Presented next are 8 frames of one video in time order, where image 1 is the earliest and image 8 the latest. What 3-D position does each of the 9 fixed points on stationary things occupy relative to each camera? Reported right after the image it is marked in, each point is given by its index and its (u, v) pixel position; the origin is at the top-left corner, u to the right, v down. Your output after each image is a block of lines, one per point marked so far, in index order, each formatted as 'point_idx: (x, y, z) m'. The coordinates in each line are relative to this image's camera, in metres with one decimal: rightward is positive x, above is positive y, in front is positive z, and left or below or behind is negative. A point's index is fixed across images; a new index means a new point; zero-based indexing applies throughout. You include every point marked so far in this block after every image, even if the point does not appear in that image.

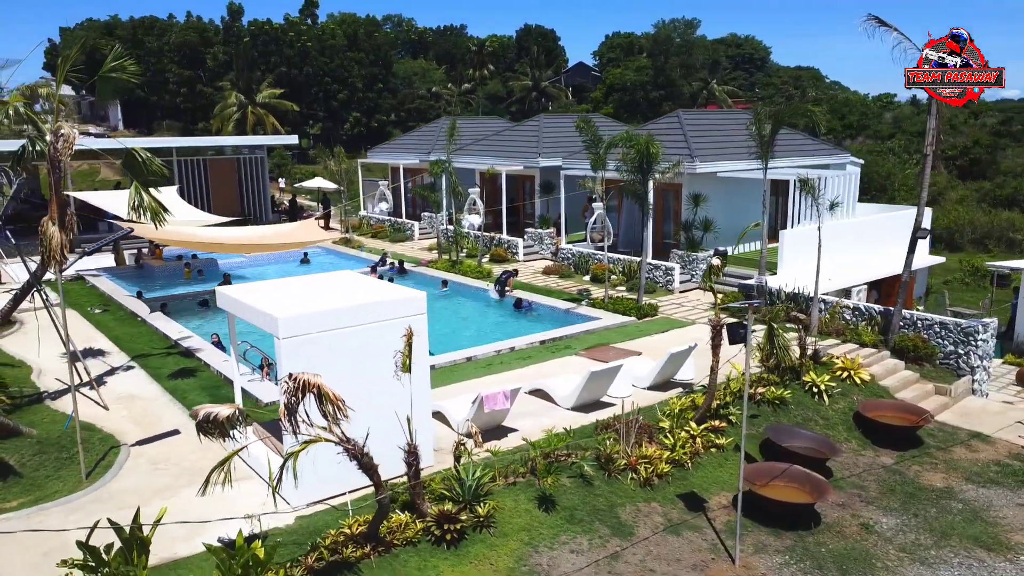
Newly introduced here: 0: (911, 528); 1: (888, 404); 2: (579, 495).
0: (+5.0, -3.0, +9.9) m
1: (+6.1, -1.9, +13.0) m
2: (+0.8, -2.5, +9.7) m
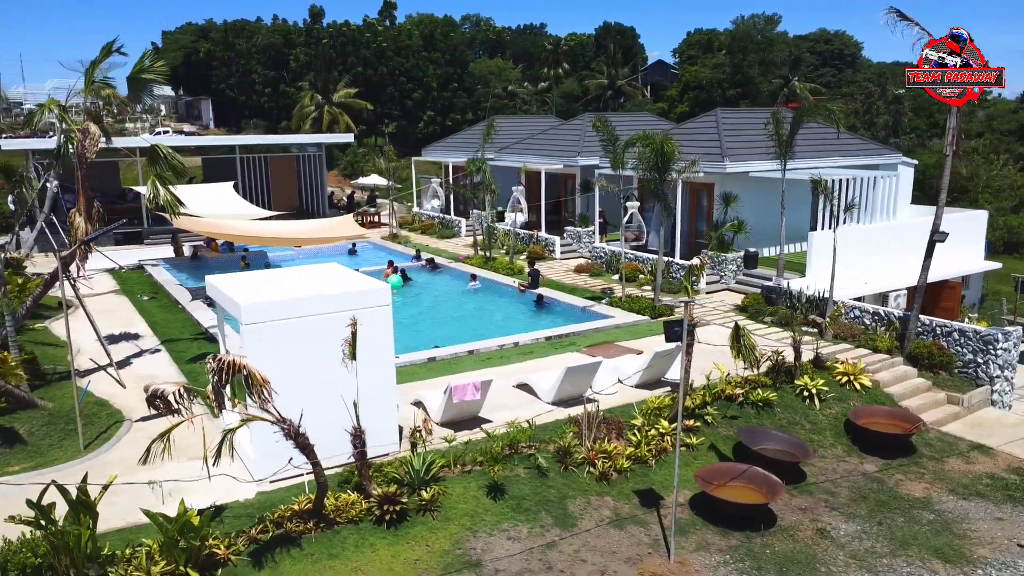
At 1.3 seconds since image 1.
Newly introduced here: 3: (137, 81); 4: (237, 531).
0: (+4.4, -3.1, +9.7) m
1: (+5.9, -2.0, +12.7) m
2: (+0.2, -2.5, +9.9) m
3: (-7.1, +3.9, +14.7) m
4: (-3.0, -2.6, +8.5) m
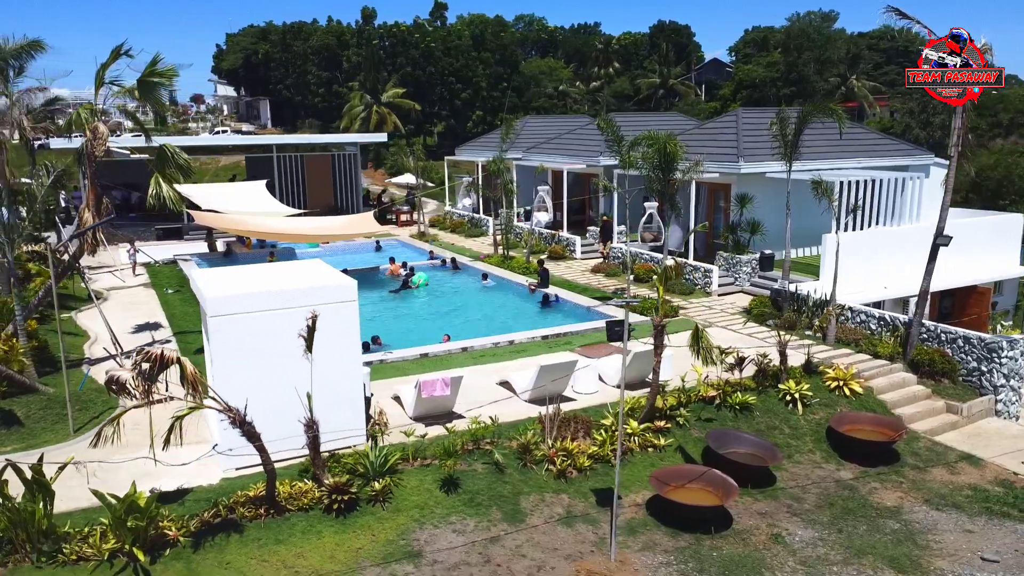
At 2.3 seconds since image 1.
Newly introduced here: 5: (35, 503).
0: (+3.8, -3.1, +9.6) m
1: (+5.5, -2.0, +12.5) m
2: (-0.3, -2.5, +10.1) m
3: (-7.2, +4.0, +15.4) m
4: (-3.6, -2.6, +8.9) m
5: (-4.9, -2.2, +8.1) m
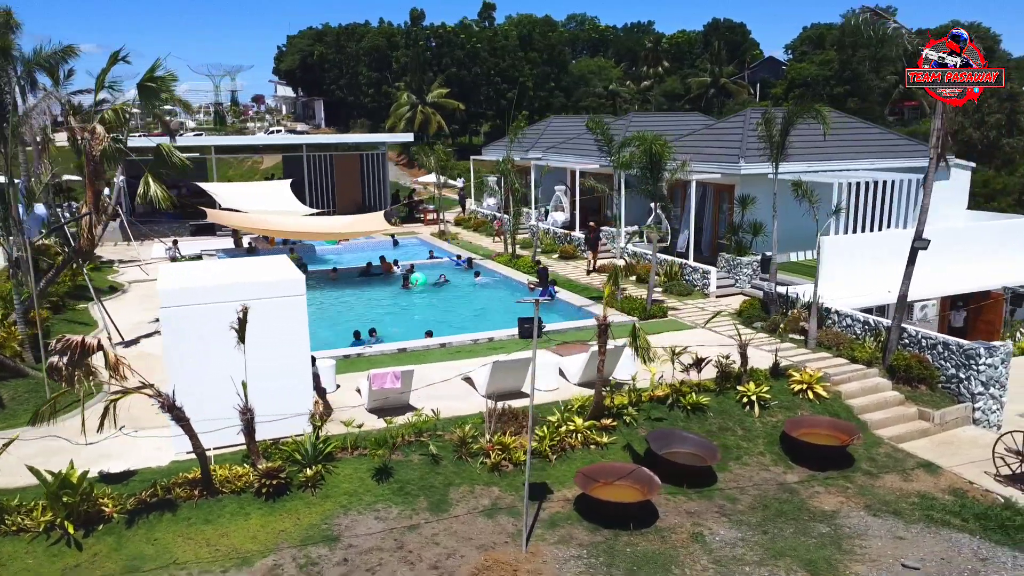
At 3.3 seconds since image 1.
0: (+2.9, -3.1, +9.6) m
1: (+4.8, -2.1, +12.4) m
2: (-1.2, -2.4, +10.4) m
3: (-7.6, +4.1, +16.2) m
4: (-4.6, -2.5, +9.5) m
5: (-5.9, -2.1, +8.7) m
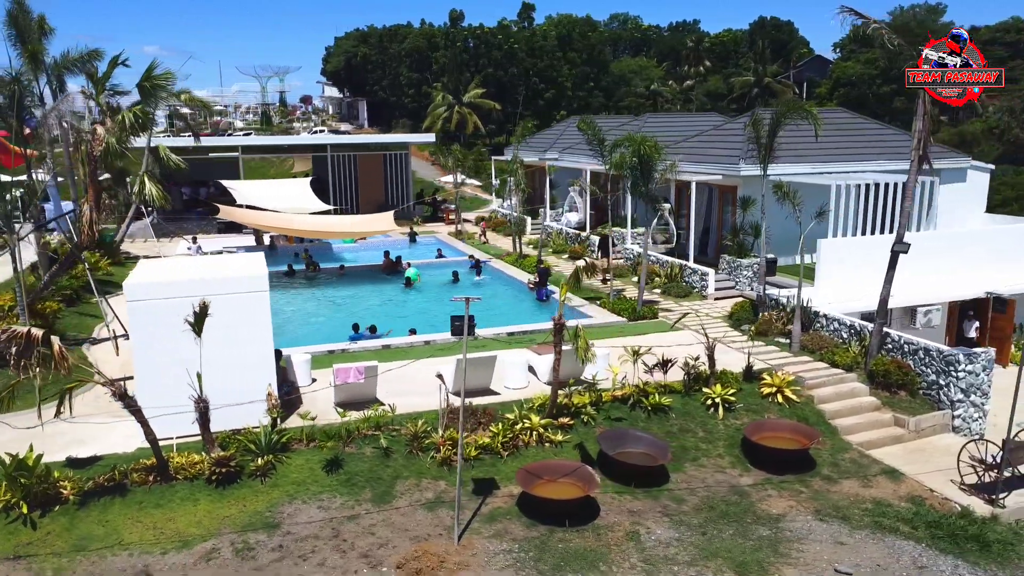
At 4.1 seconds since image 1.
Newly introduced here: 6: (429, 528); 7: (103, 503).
0: (+2.1, -3.1, +9.7) m
1: (+4.2, -2.1, +12.3) m
2: (-1.9, -2.4, +10.7) m
3: (-7.9, +4.2, +16.9) m
4: (-5.4, -2.4, +10.0) m
5: (-6.7, -2.0, +9.3) m
6: (-1.0, -2.9, +9.6) m
7: (-5.0, -2.6, +9.6) m
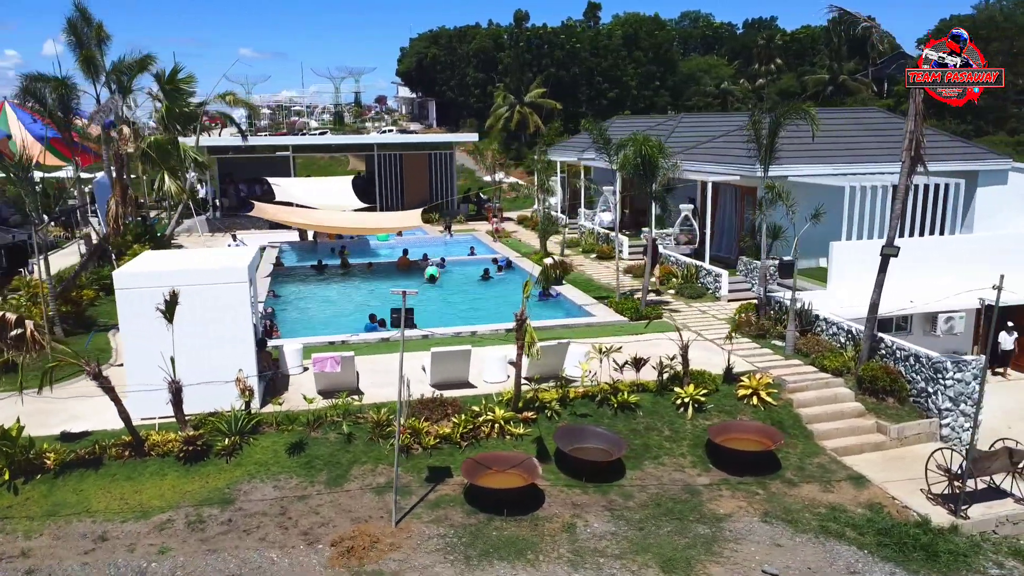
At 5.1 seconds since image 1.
0: (+1.3, -3.1, +9.8) m
1: (+3.7, -2.2, +12.3) m
2: (-2.6, -2.3, +11.3) m
3: (-7.8, +4.4, +17.9) m
4: (-6.1, -2.2, +10.9) m
5: (-7.5, -1.8, +10.3) m
6: (-1.8, -2.9, +10.0) m
7: (-5.7, -2.5, +10.4) m
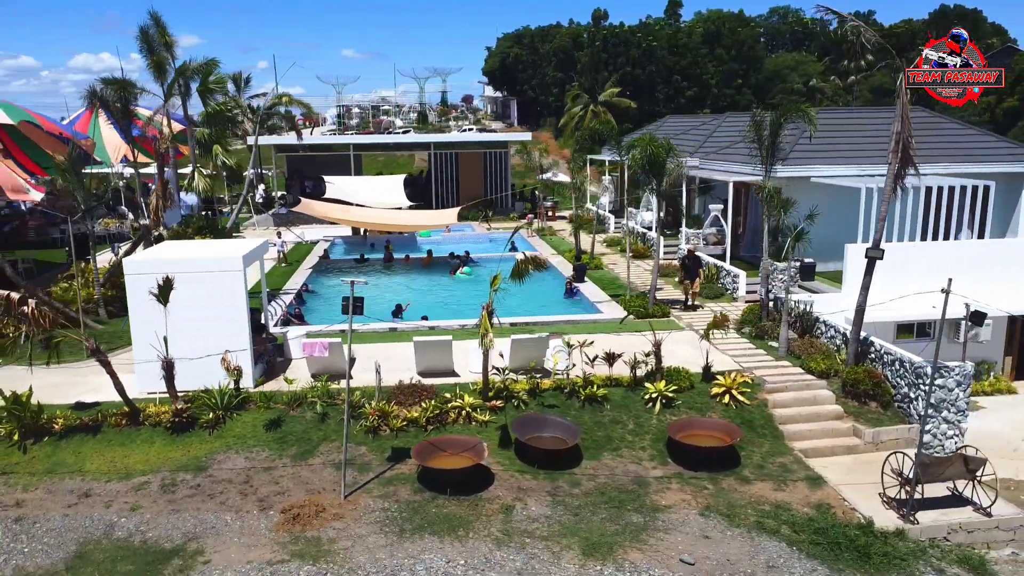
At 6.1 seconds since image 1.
0: (+0.5, -3.0, +10.3) m
1: (+3.1, -2.1, +12.4) m
2: (-3.2, -2.1, +12.2) m
3: (-7.4, +4.7, +19.4) m
4: (-6.7, -2.0, +12.2) m
5: (-8.1, -1.5, +11.8) m
6: (-2.5, -2.7, +10.9) m
7: (-6.4, -2.2, +11.7) m
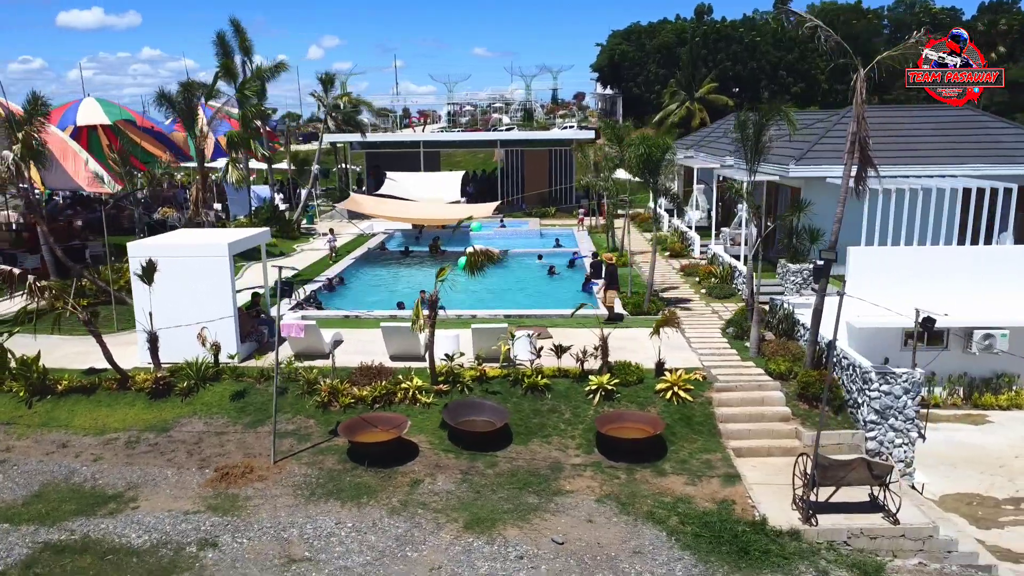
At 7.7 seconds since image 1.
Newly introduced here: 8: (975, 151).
0: (-0.9, -2.9, +11.0) m
1: (+2.1, -2.1, +12.8) m
2: (-4.2, -1.9, +13.4) m
3: (-7.1, +5.1, +21.1) m
4: (-7.7, -1.6, +13.9) m
5: (-9.1, -1.1, +13.8) m
6: (-3.8, -2.5, +12.0) m
7: (-7.5, -1.9, +13.5) m
8: (+11.9, +3.4, +20.0) m
